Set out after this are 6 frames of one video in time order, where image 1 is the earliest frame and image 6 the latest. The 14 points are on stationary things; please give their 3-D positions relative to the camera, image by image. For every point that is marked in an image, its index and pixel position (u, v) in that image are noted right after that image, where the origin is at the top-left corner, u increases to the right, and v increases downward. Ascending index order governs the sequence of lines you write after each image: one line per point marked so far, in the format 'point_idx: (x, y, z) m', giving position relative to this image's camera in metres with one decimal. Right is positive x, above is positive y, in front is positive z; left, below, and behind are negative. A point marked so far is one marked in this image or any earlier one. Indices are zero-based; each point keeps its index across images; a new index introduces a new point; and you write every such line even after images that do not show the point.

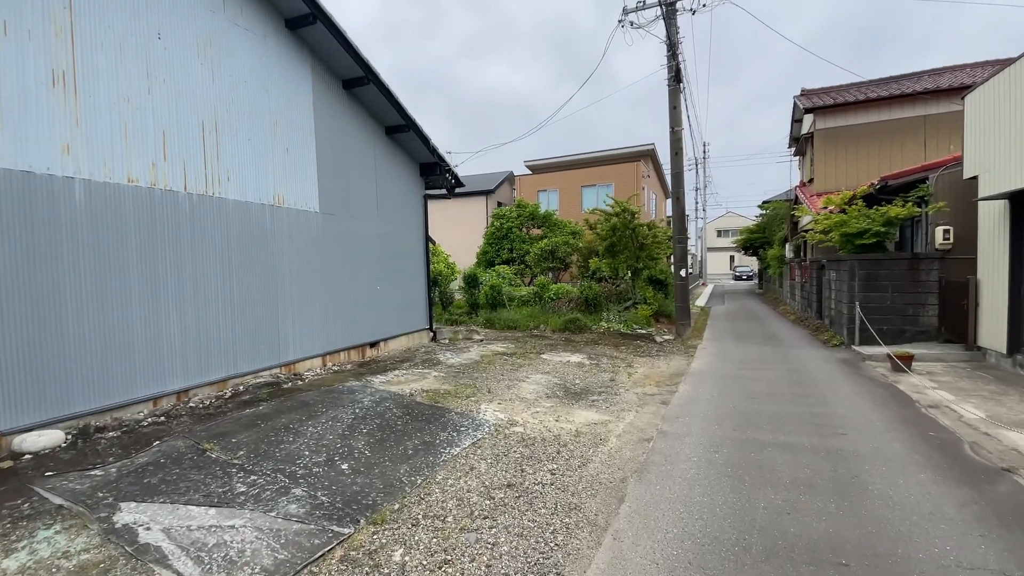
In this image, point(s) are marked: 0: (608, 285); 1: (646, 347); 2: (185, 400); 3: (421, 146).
0: (+2.5, +0.1, +13.1) m
1: (+2.7, -1.2, +10.0) m
2: (-3.3, -1.1, +5.0) m
3: (-1.5, +2.4, +8.5) m
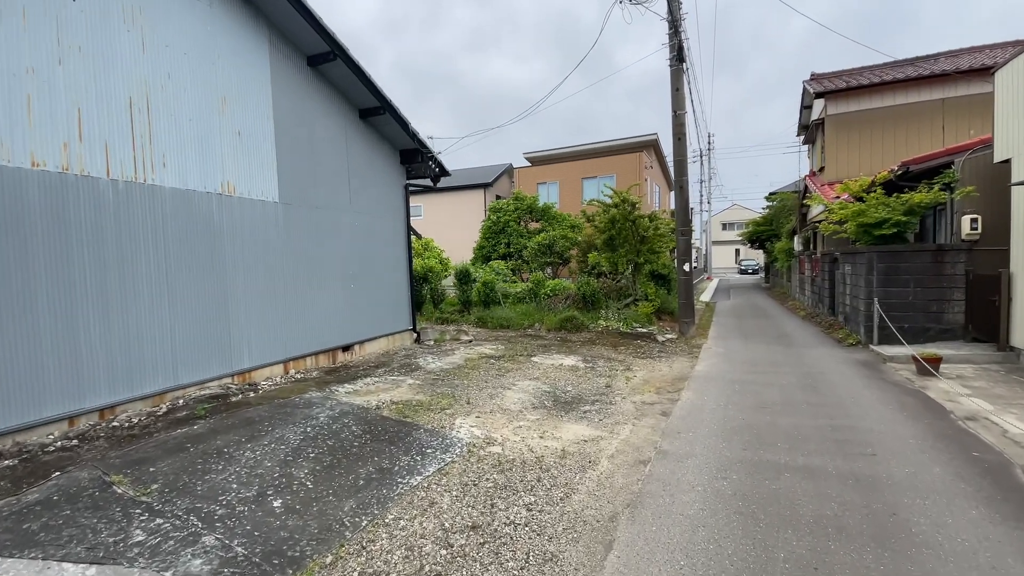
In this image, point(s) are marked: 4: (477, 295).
0: (+2.3, +0.2, +12.4) m
1: (+2.5, -1.1, +9.3) m
2: (-3.5, -1.1, +4.3) m
3: (-1.8, +2.4, +7.8) m
4: (-0.9, -0.2, +12.5) m
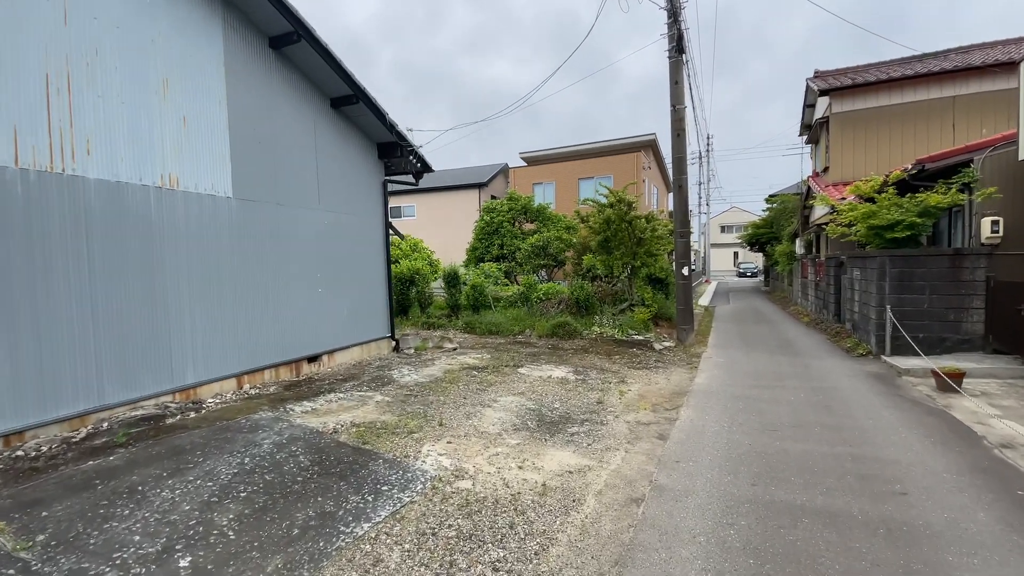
0: (+2.1, +0.1, +11.8) m
1: (+2.3, -1.2, +8.7) m
2: (-3.7, -1.2, +3.7) m
3: (-2.0, +2.4, +7.2) m
4: (-1.1, -0.2, +11.9) m
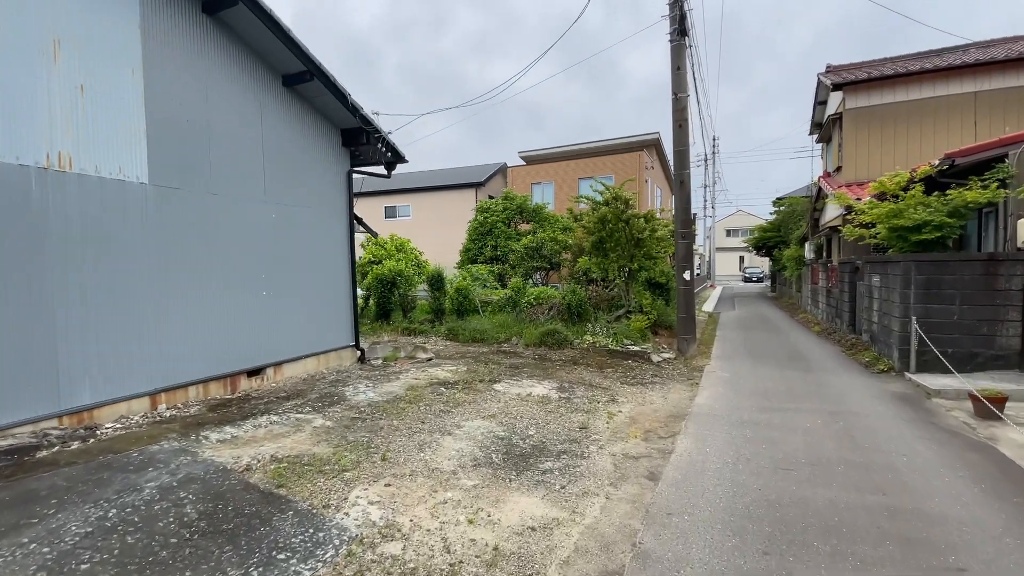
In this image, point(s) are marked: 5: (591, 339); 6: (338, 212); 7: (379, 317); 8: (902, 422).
0: (+1.9, 0.0, +10.9) m
1: (+1.9, -1.3, +7.8) m
2: (-4.0, -1.2, +2.9) m
3: (-2.2, +2.3, +6.4) m
4: (-1.4, -0.3, +11.1) m
5: (+1.4, -0.9, +9.2) m
6: (-2.4, +1.0, +6.9) m
7: (-3.1, -0.7, +11.5) m
8: (+4.2, -1.4, +5.4) m
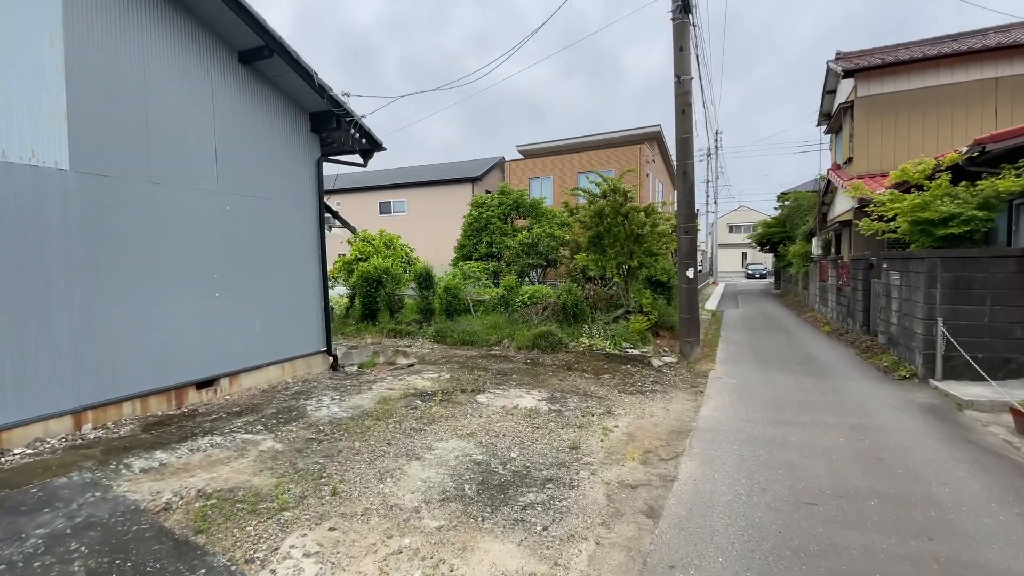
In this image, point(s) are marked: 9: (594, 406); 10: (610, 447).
0: (+1.7, 0.0, +10.3) m
1: (+1.8, -1.3, +7.2) m
2: (-4.2, -1.2, +2.3) m
3: (-2.4, +2.3, +5.8) m
4: (-1.5, -0.3, +10.5) m
5: (+1.3, -0.9, +8.5) m
6: (-2.6, +1.0, +6.3) m
7: (-3.2, -0.6, +10.9) m
8: (+4.0, -1.4, +4.7) m
9: (+0.9, -1.4, +5.8) m
10: (+0.9, -1.5, +4.6) m
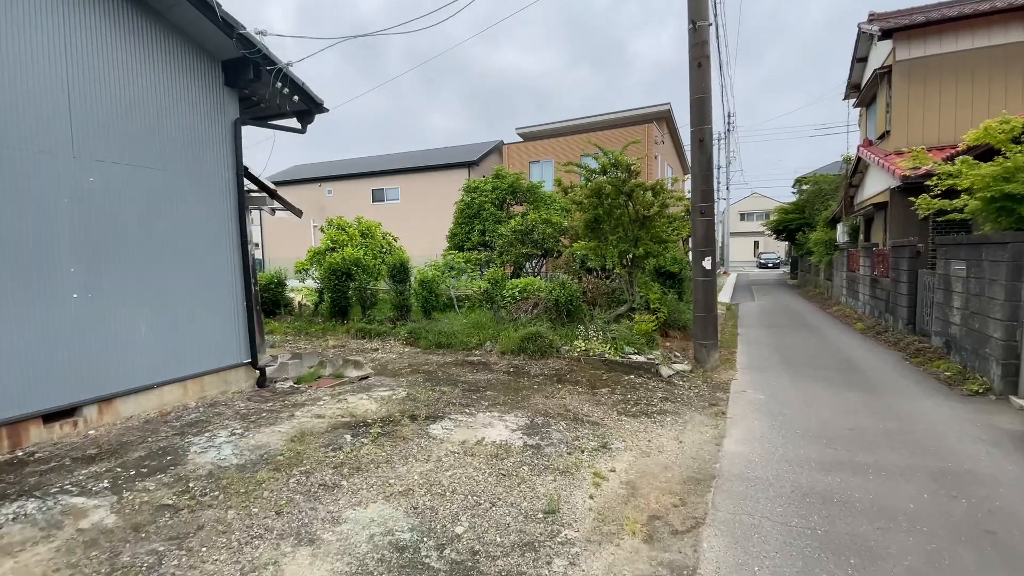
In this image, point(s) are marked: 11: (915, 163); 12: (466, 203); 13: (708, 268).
0: (+1.5, +0.1, +8.9) m
1: (+1.5, -1.2, +5.8) m
2: (-4.6, -1.2, +1.1) m
3: (-2.7, +2.4, +4.4) m
4: (-1.7, -0.2, +9.2) m
5: (+1.0, -0.8, +7.2) m
6: (-2.9, +1.1, +5.0) m
7: (-3.4, -0.5, +9.6) m
8: (+3.7, -1.4, +3.4) m
9: (+0.6, -1.3, +4.5) m
10: (+0.6, -1.5, +3.3) m
11: (+5.5, +1.7, +7.0) m
12: (-1.4, +2.6, +15.5) m
13: (+2.6, +0.3, +6.7) m
